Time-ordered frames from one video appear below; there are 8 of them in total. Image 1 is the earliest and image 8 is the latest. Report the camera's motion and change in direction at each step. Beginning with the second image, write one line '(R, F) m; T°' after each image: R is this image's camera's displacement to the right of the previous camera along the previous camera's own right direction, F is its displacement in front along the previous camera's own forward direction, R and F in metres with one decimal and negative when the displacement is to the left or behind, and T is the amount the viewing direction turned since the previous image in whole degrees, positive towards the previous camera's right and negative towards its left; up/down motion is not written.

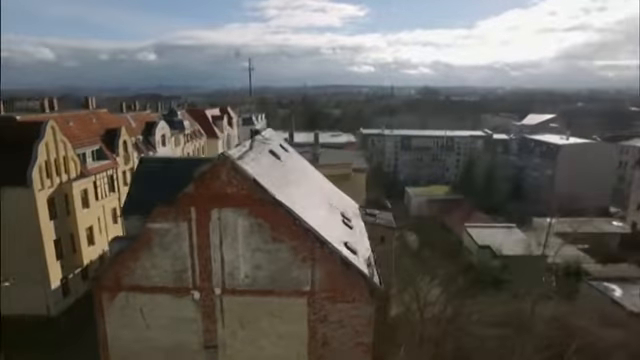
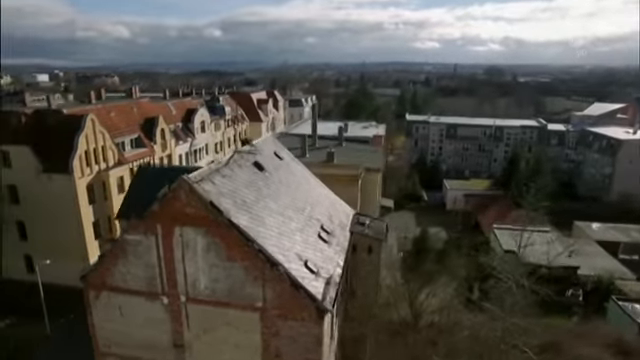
(+1.5, -0.1) m; -8°
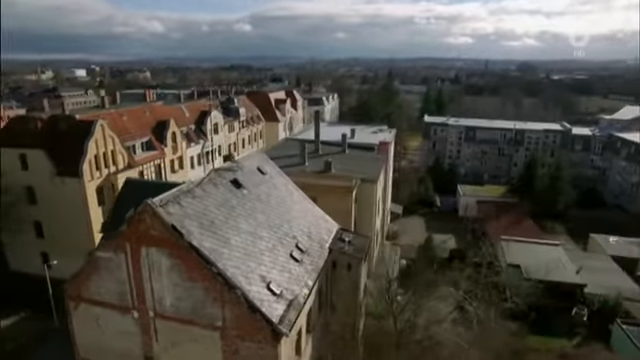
(+1.0, -0.1) m; -4°
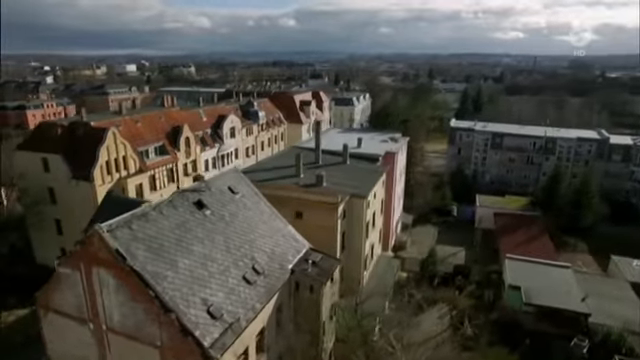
(+1.7, 0.0) m; -6°
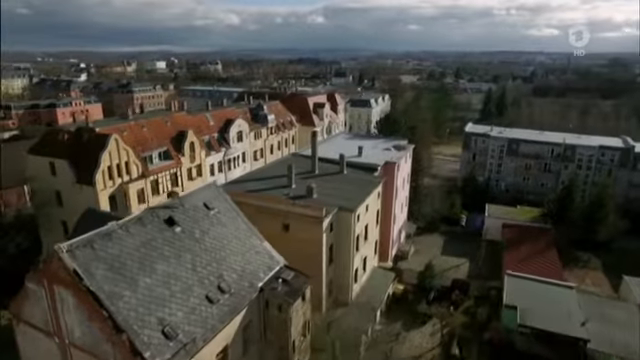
(+1.2, +0.1) m; -4°
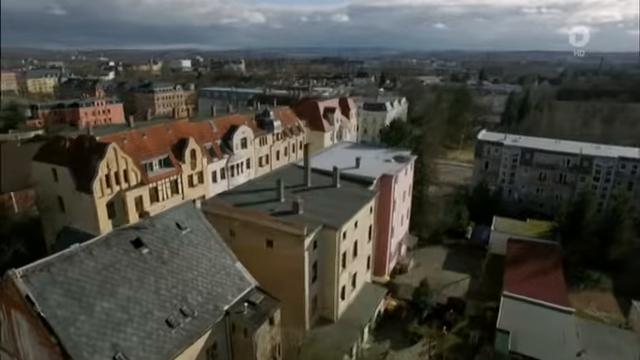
(+1.2, +0.2) m; -3°
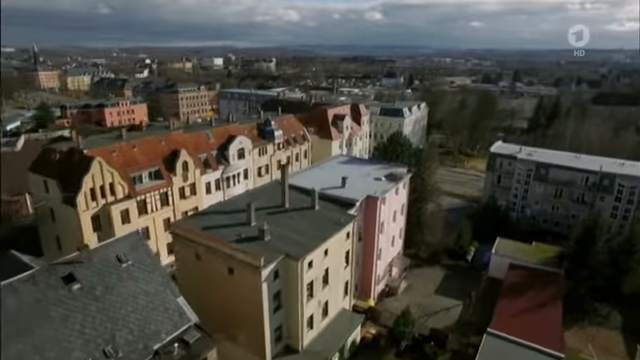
(+2.0, +0.6) m; -5°
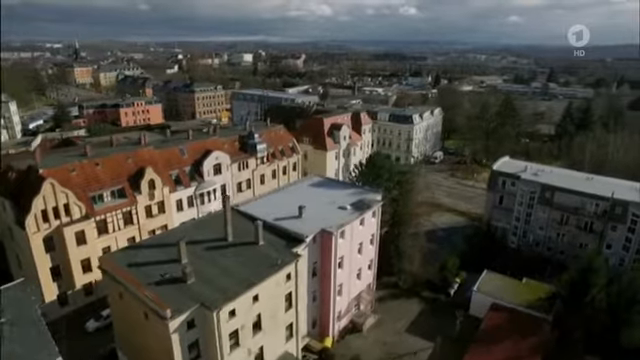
(+3.0, +1.3) m; -5°
